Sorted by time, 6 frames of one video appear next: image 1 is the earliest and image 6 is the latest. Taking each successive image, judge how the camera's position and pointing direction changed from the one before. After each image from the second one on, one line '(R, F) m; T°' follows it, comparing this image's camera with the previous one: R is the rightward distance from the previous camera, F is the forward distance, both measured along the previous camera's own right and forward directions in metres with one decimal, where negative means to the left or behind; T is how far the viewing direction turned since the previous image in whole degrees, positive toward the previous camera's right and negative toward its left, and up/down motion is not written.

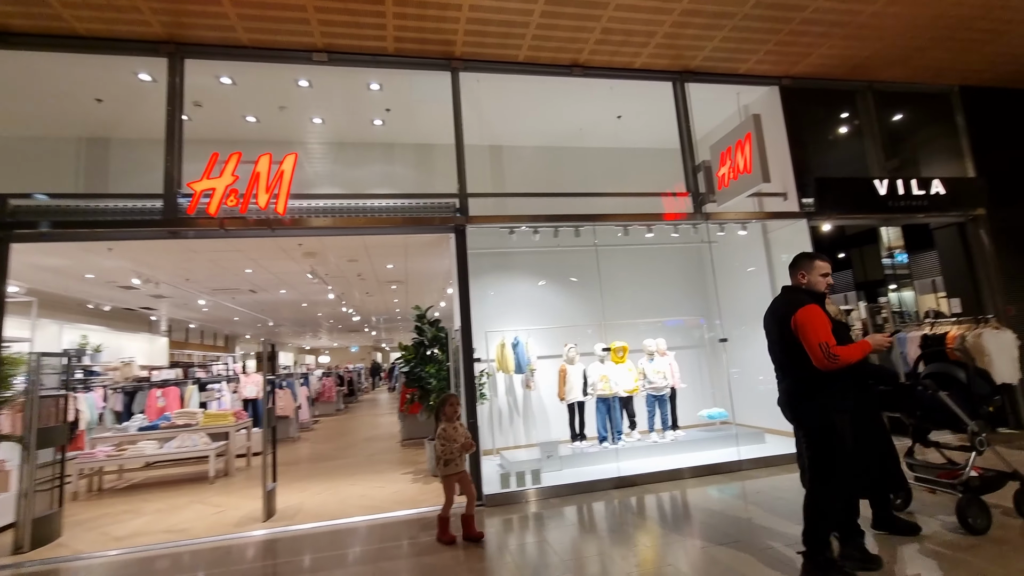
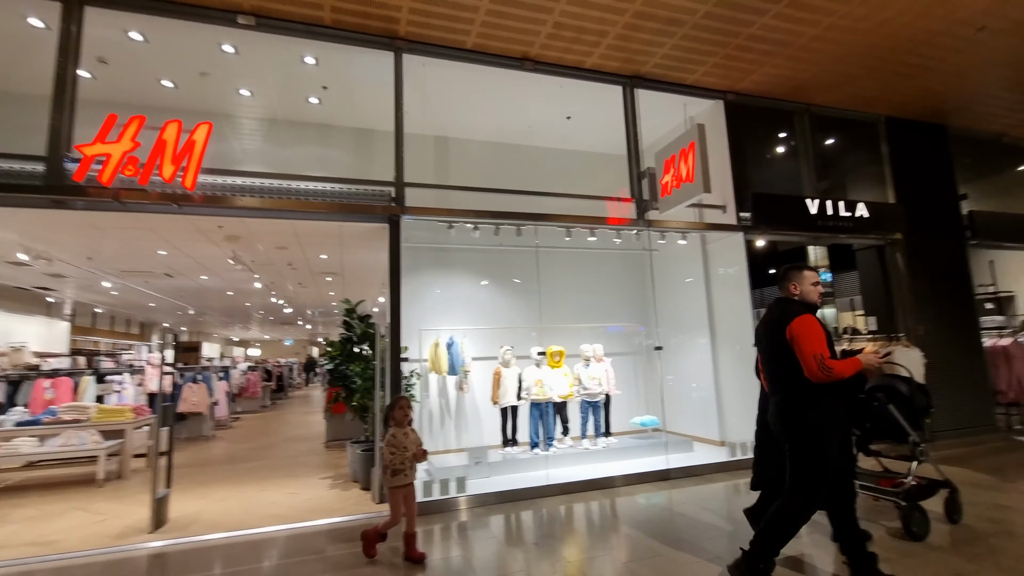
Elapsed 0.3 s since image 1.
(+0.1, +0.2) m; +6°
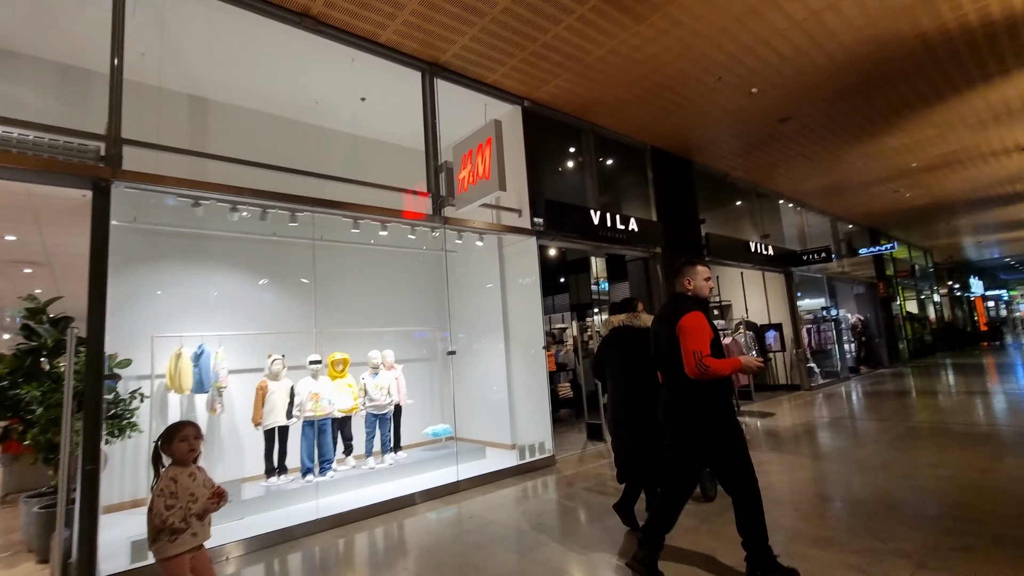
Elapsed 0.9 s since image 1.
(+0.2, +0.4) m; +22°
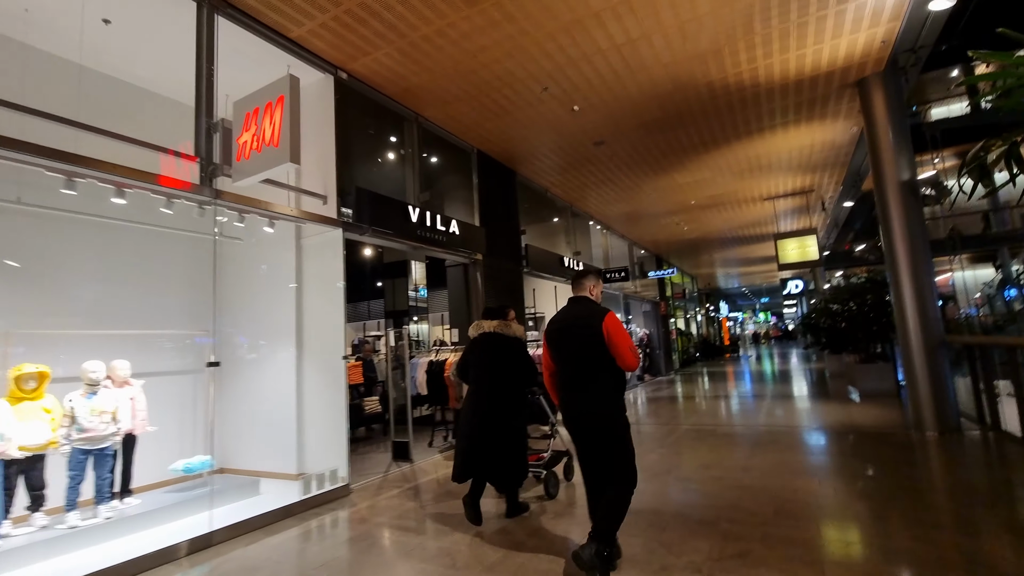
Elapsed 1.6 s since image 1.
(+0.2, +0.5) m; +20°
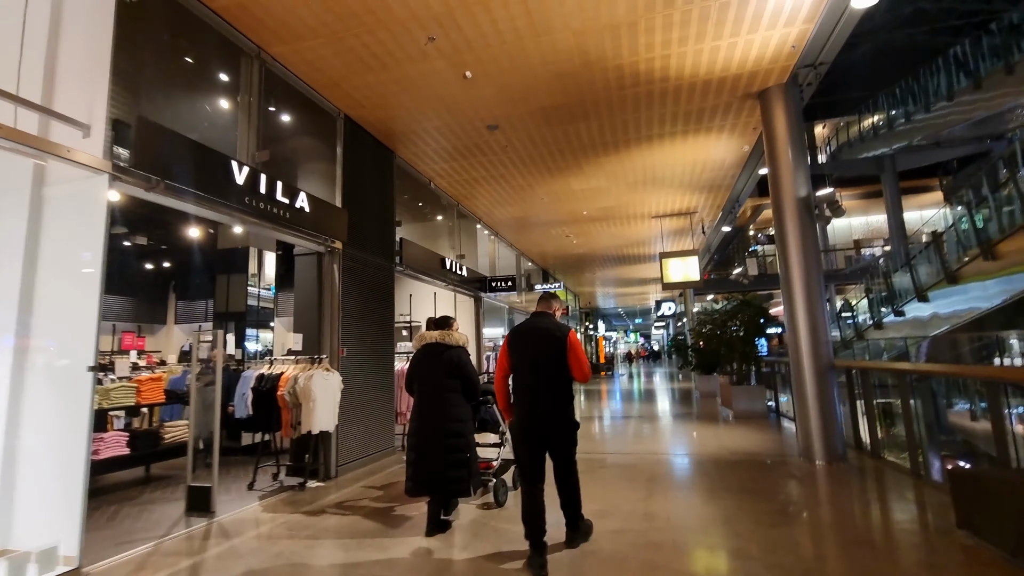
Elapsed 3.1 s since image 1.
(+0.2, +1.0) m; +13°
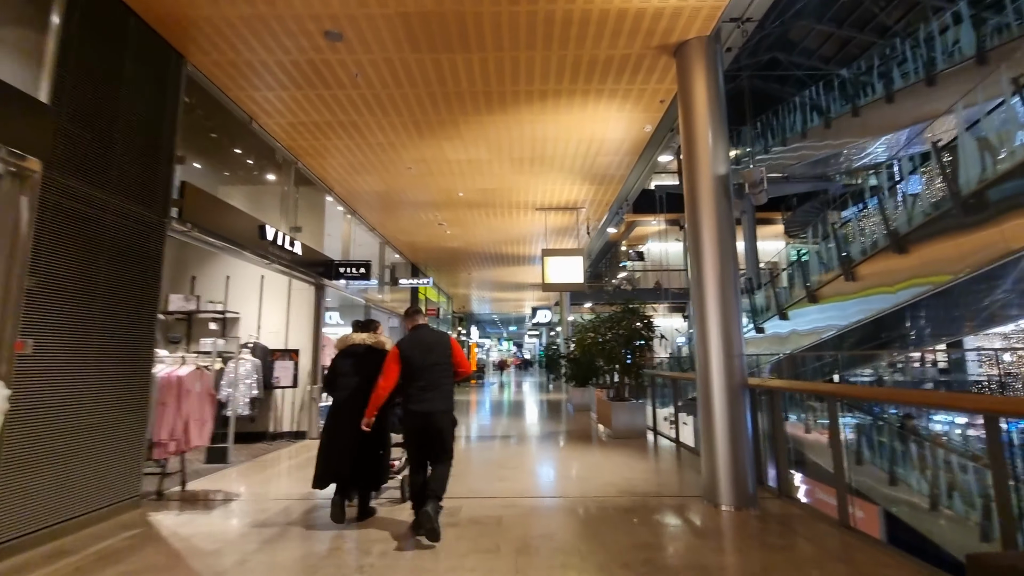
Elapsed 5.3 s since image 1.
(+0.3, +1.5) m; +14°
